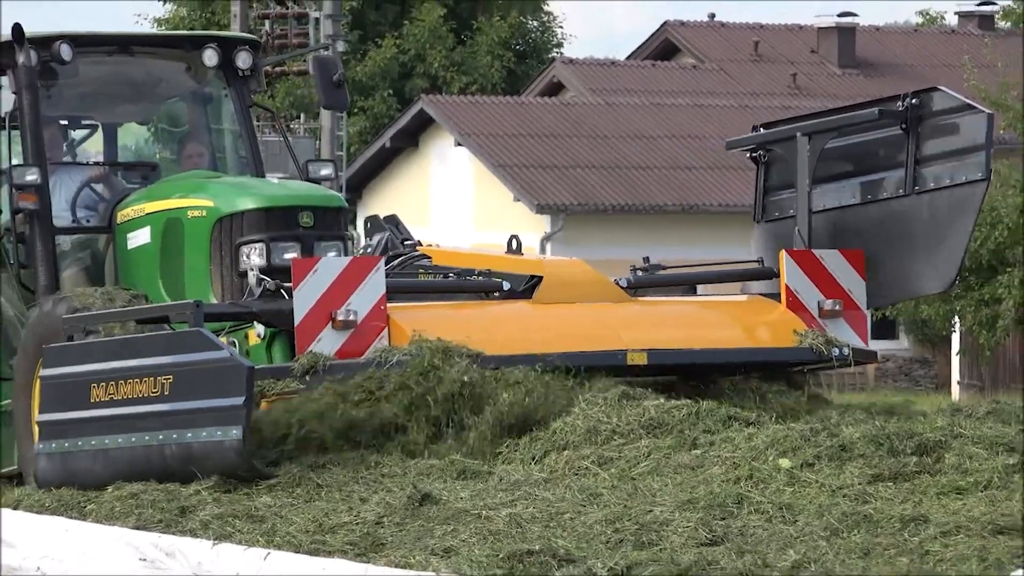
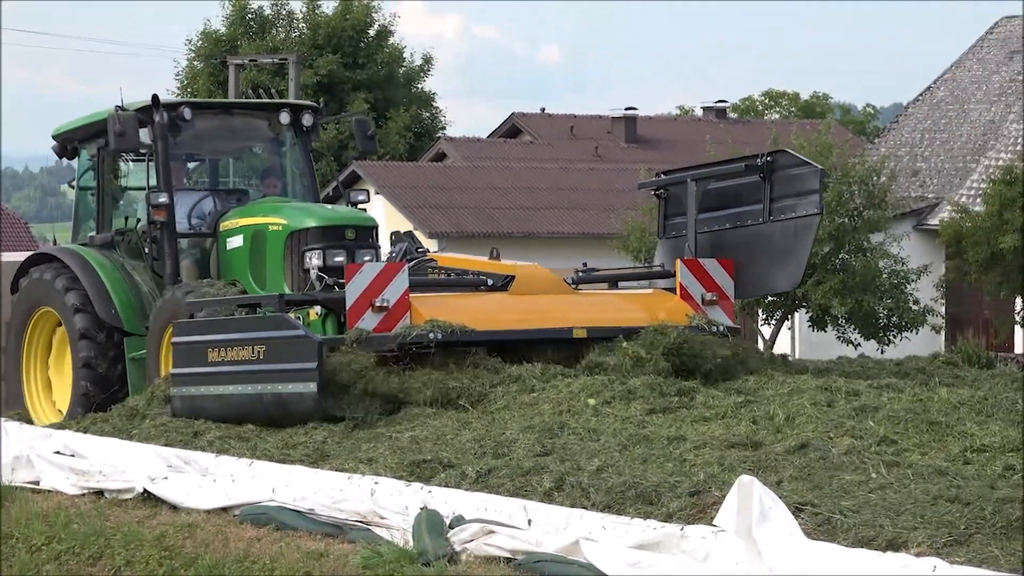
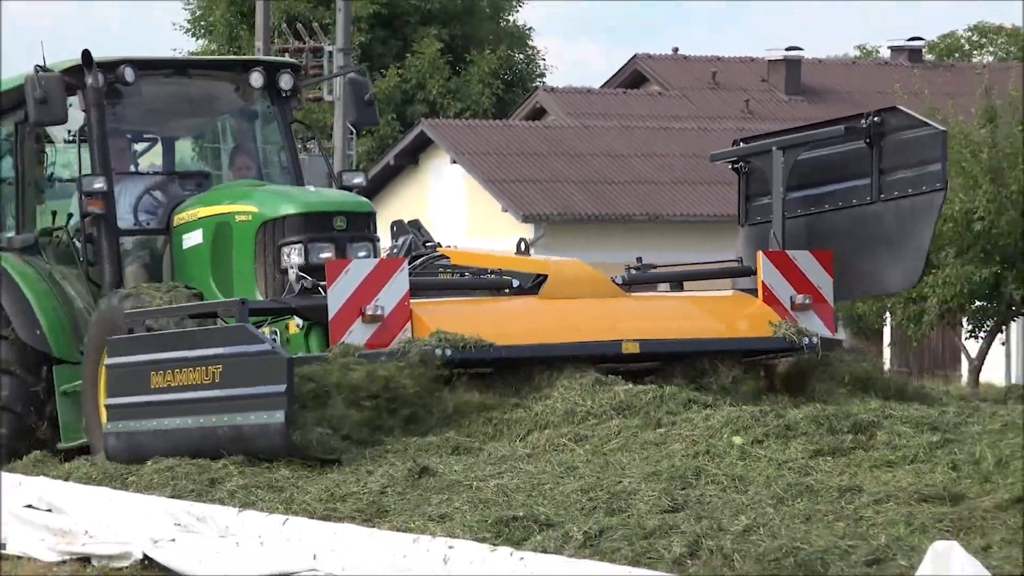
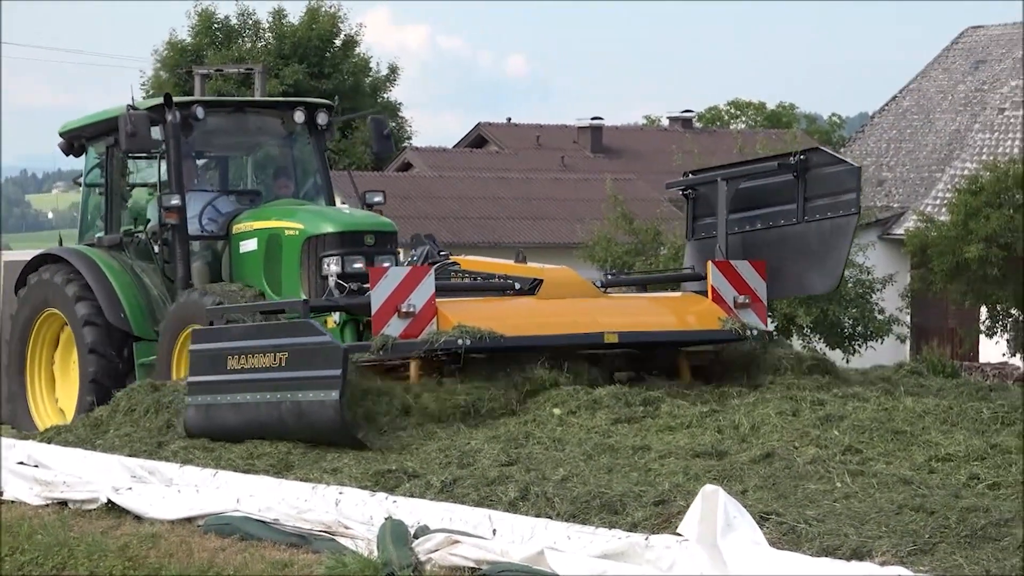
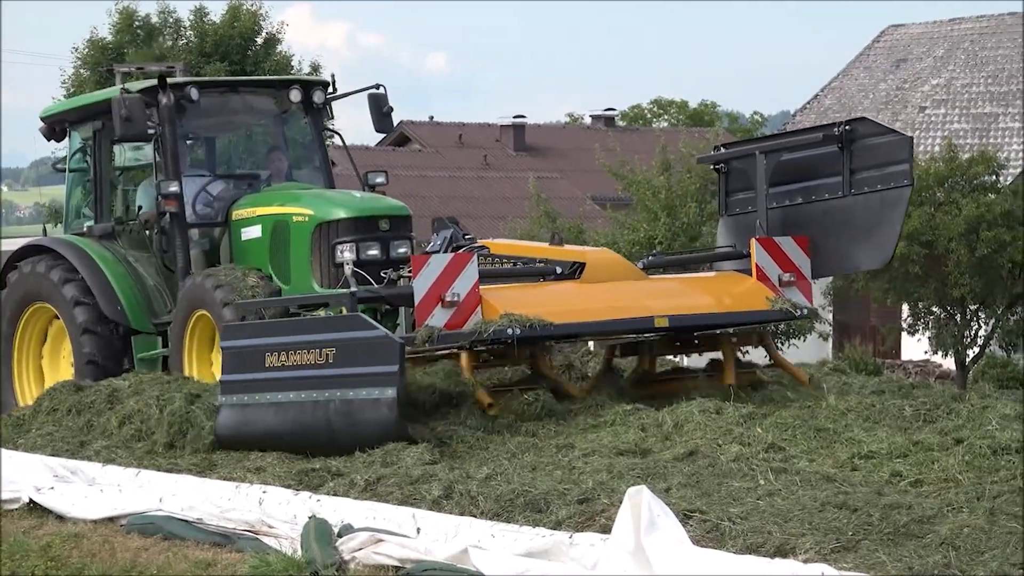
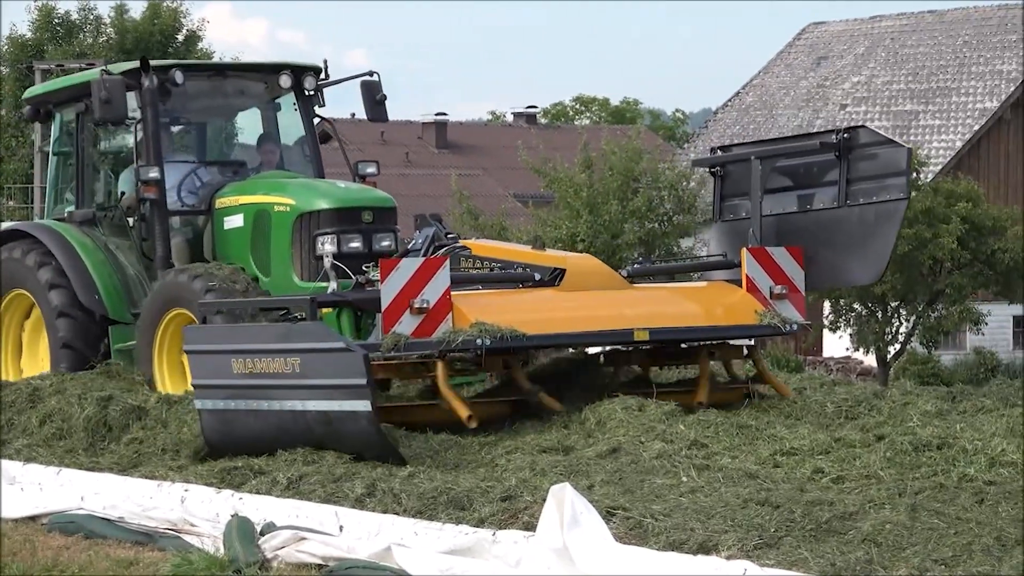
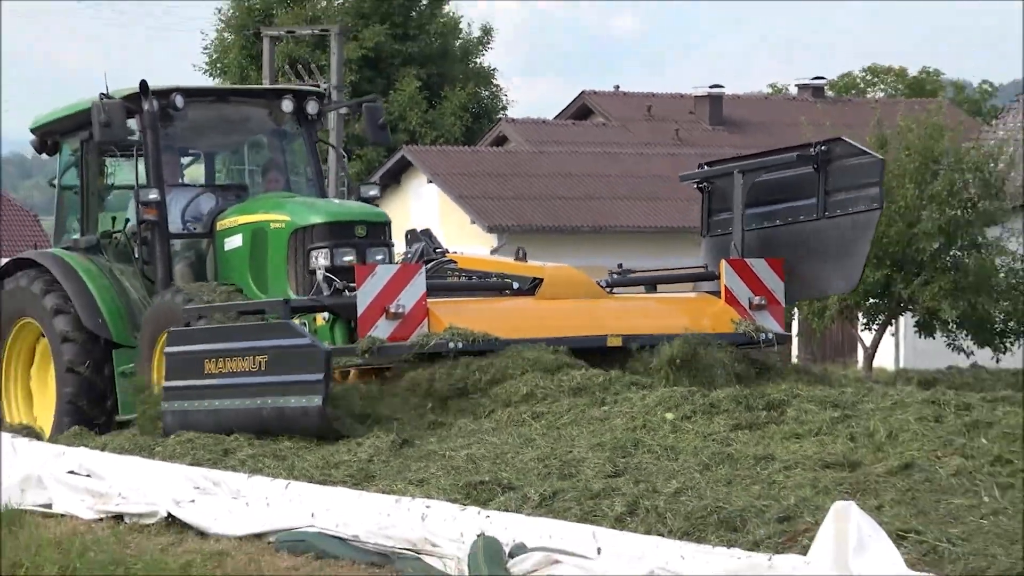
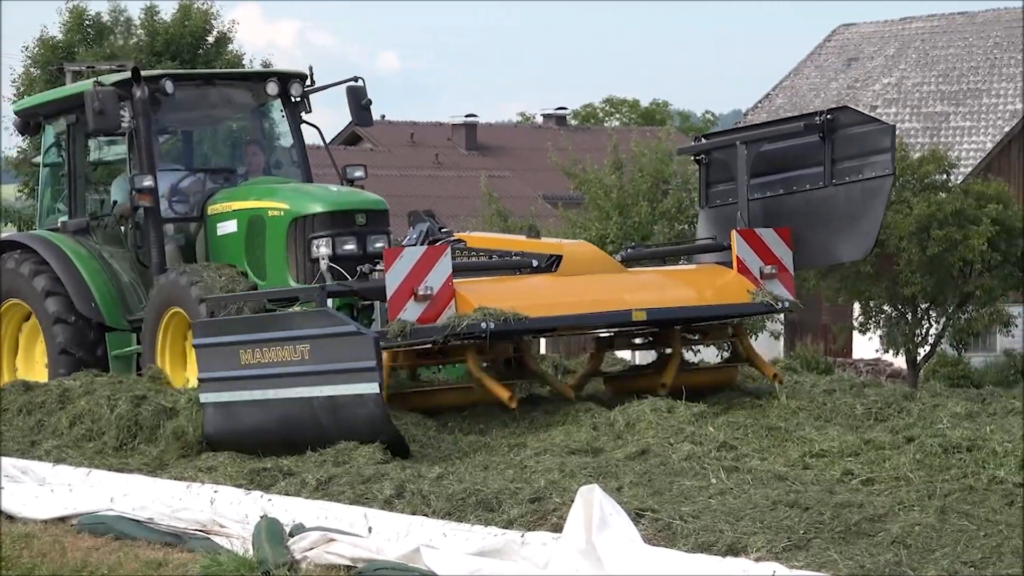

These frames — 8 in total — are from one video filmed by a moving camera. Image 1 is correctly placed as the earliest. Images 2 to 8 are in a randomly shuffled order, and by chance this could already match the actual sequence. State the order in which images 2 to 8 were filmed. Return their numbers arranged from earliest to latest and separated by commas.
3, 7, 2, 4, 5, 8, 6
